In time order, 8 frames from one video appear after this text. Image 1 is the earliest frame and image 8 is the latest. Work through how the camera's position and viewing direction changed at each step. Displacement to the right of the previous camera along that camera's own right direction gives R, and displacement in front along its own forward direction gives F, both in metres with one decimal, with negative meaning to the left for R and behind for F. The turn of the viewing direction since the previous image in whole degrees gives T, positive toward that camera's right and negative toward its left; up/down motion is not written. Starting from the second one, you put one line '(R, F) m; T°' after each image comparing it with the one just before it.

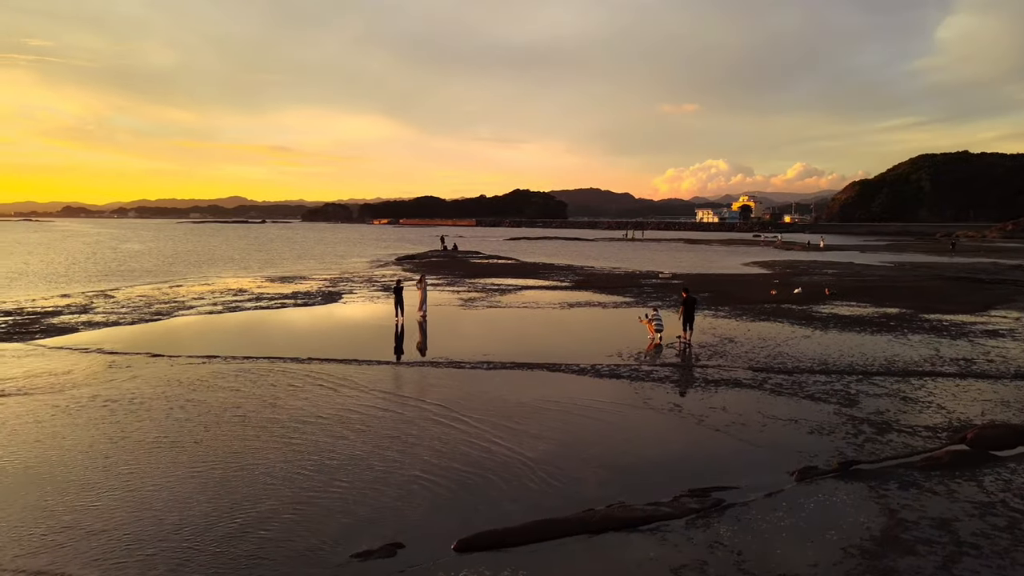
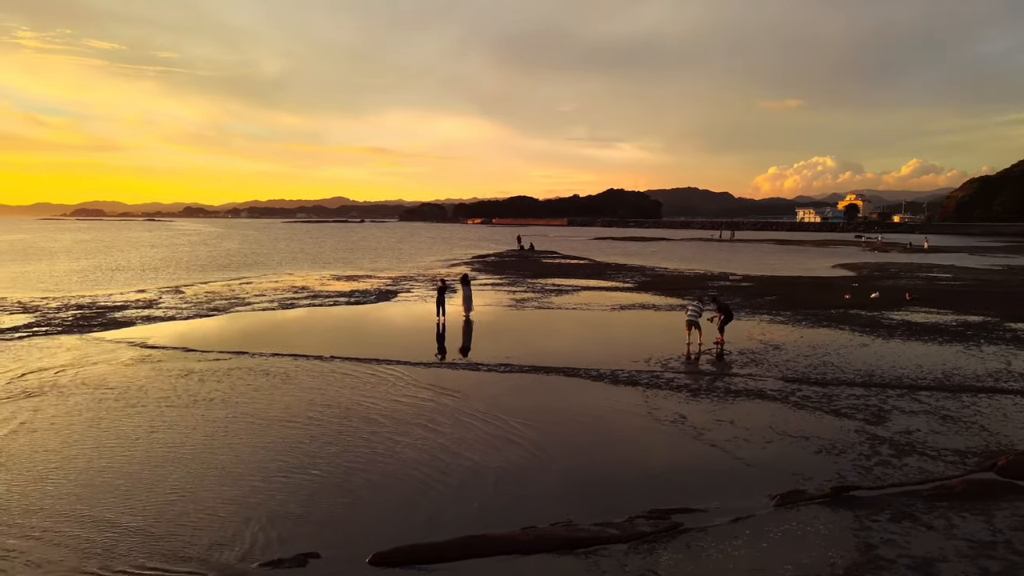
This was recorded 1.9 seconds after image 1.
(+1.3, +0.4) m; -7°
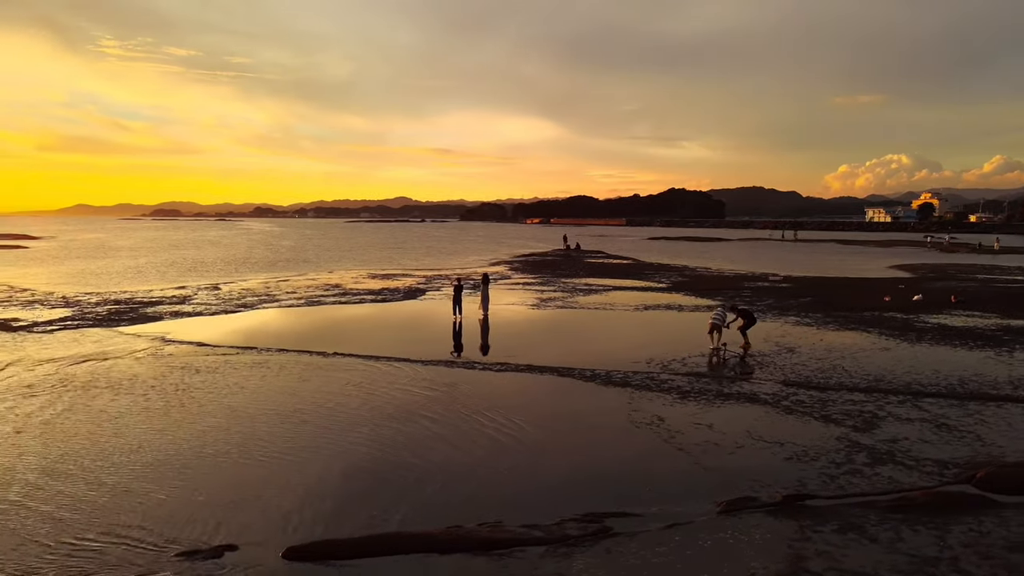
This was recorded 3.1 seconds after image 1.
(+1.1, +0.1) m; -4°
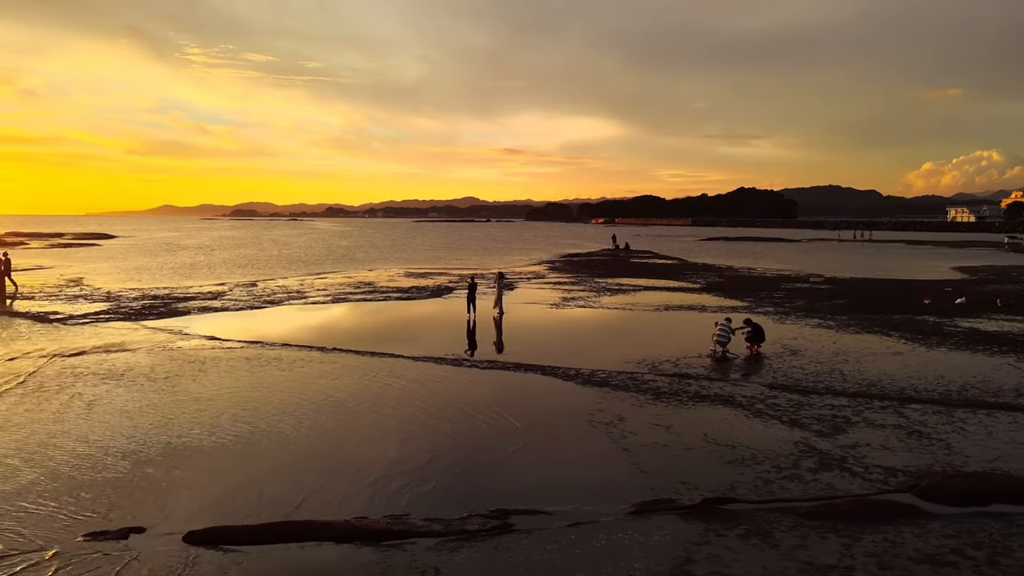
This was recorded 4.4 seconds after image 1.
(+1.4, 0.0) m; -5°
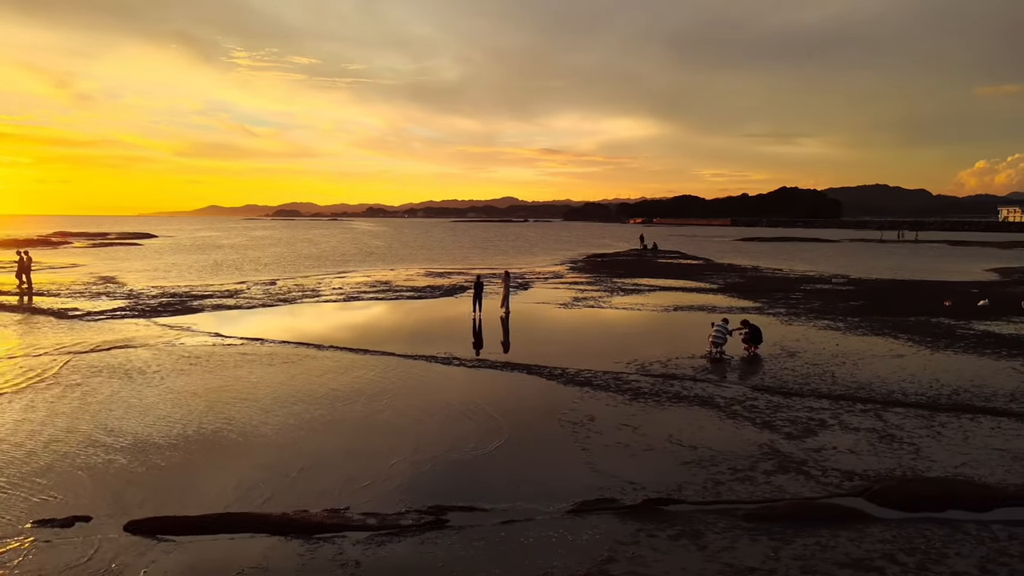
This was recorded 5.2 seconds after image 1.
(+0.9, 0.0) m; -3°
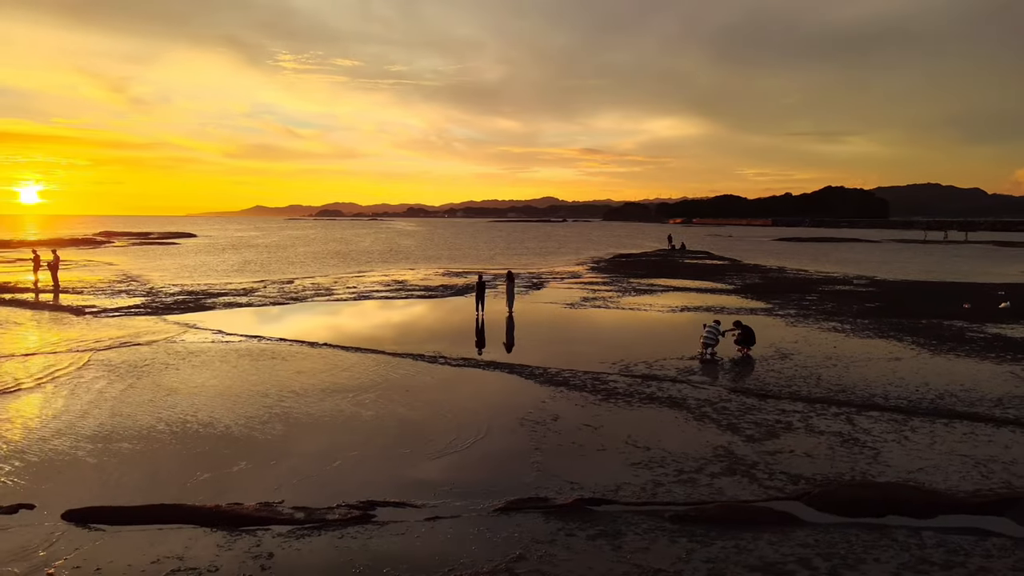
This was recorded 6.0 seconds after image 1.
(+1.0, 0.0) m; -3°
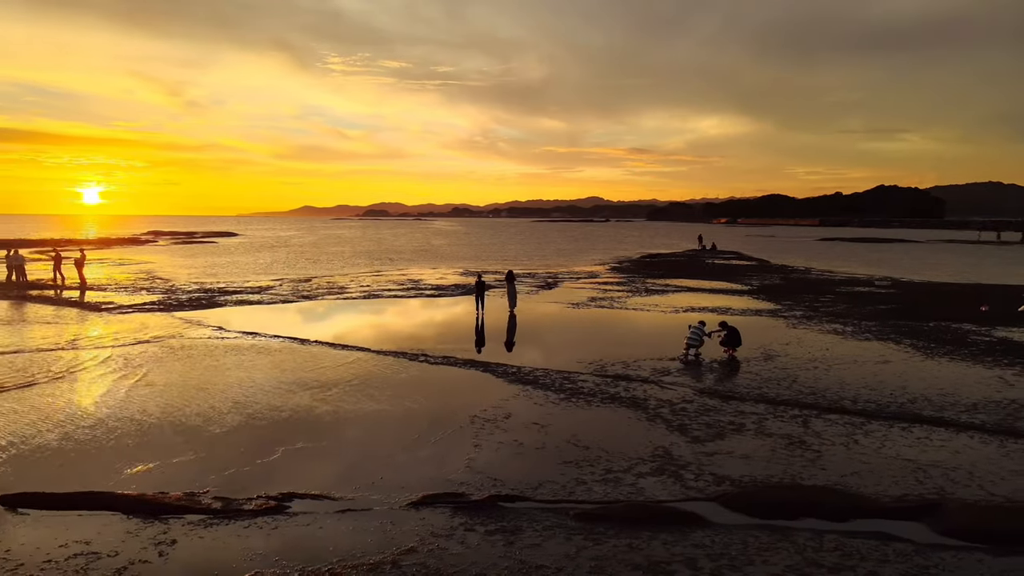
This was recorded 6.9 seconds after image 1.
(+1.2, -0.1) m; -3°
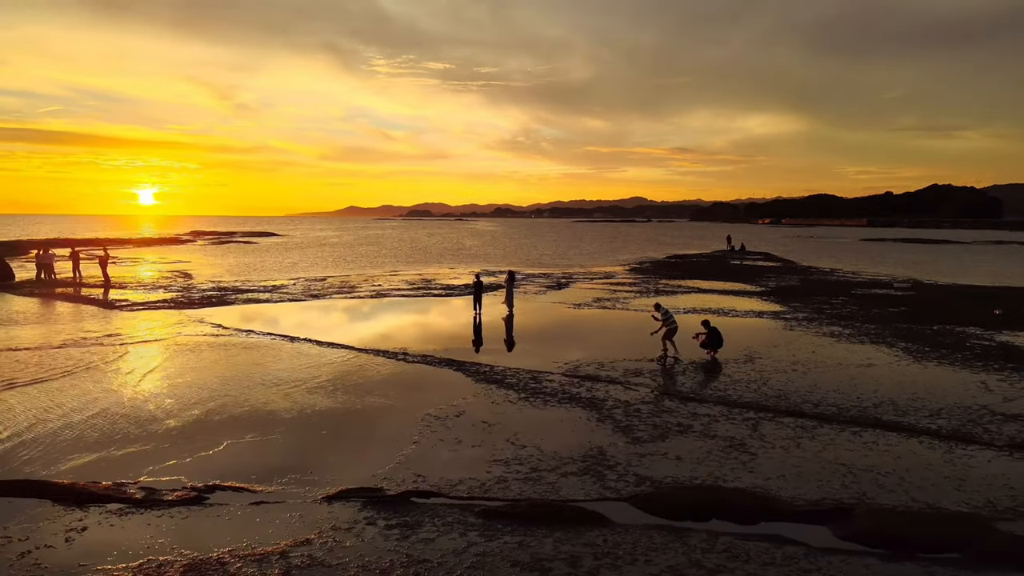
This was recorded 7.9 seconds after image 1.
(+1.2, -0.1) m; -3°
